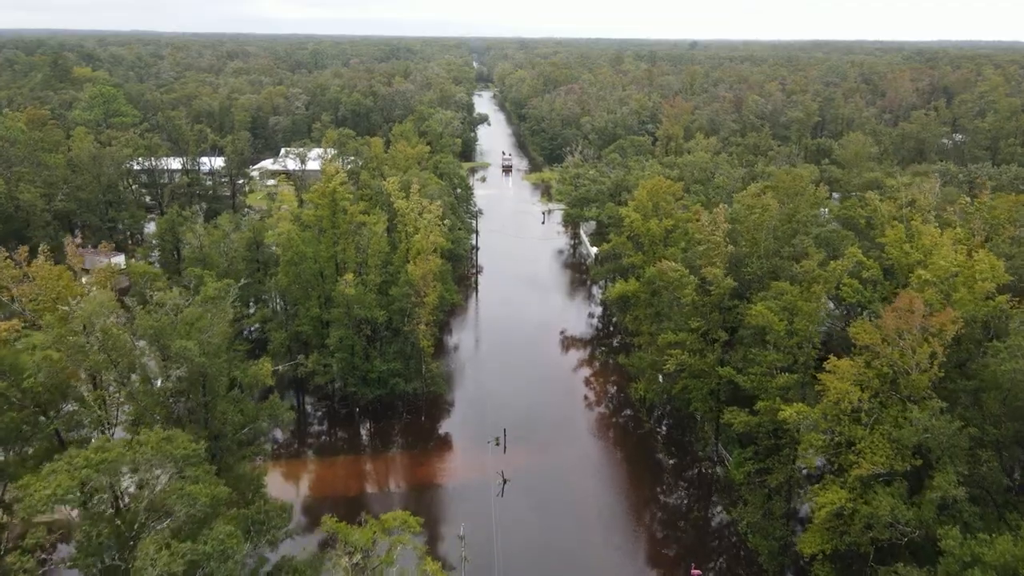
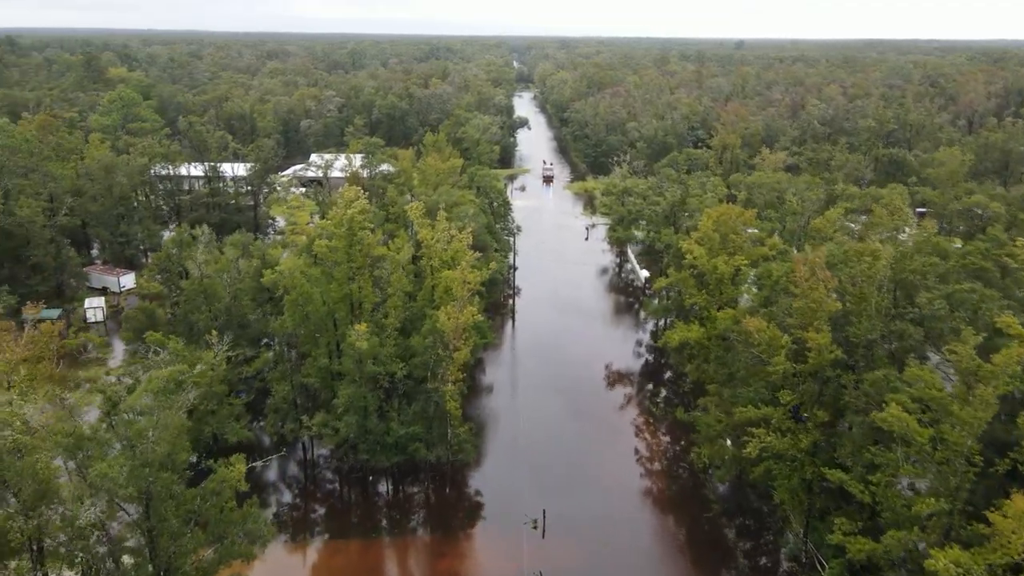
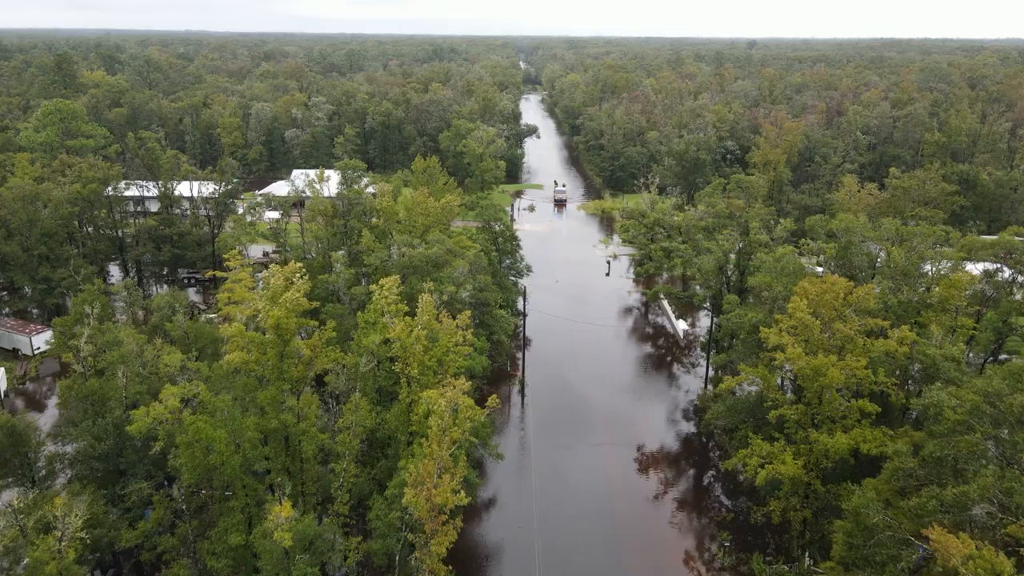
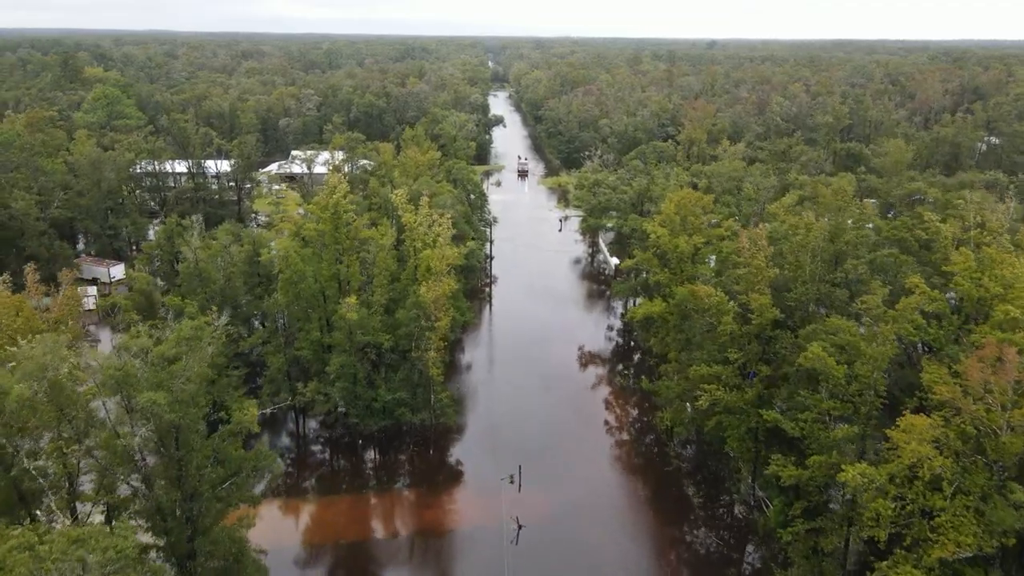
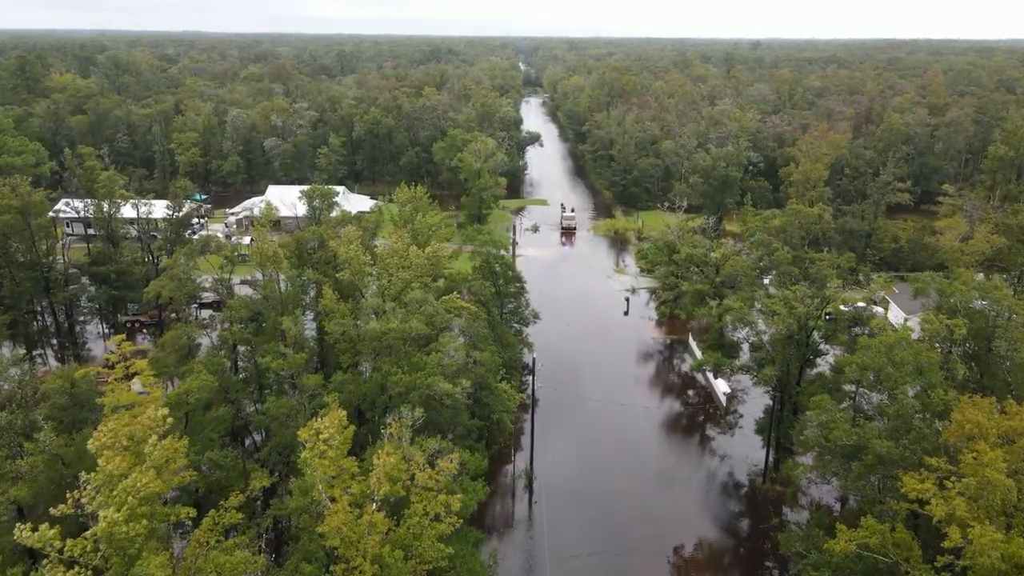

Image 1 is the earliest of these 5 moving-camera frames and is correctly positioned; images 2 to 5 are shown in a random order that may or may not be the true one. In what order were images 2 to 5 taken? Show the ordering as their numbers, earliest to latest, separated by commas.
4, 2, 3, 5
